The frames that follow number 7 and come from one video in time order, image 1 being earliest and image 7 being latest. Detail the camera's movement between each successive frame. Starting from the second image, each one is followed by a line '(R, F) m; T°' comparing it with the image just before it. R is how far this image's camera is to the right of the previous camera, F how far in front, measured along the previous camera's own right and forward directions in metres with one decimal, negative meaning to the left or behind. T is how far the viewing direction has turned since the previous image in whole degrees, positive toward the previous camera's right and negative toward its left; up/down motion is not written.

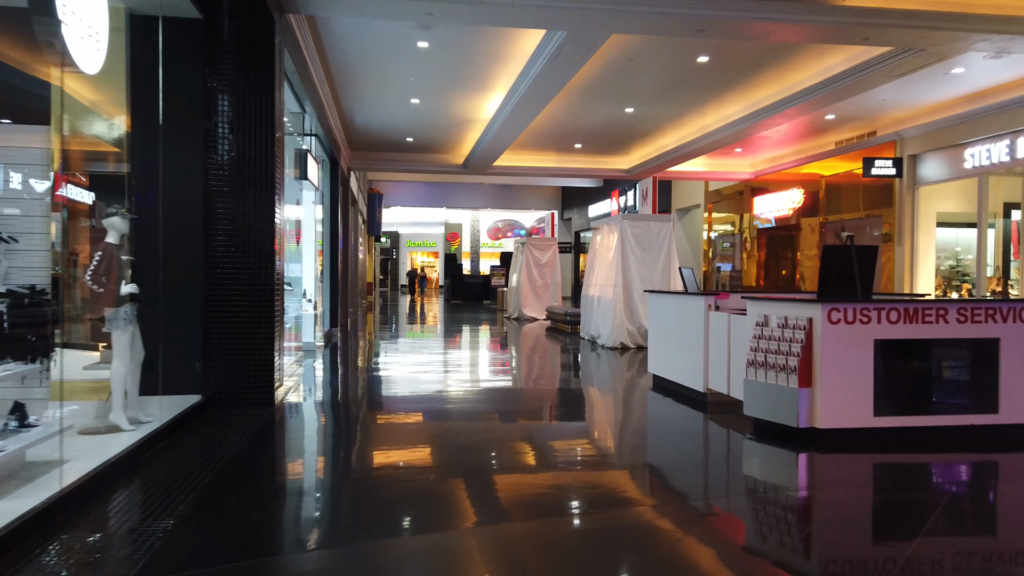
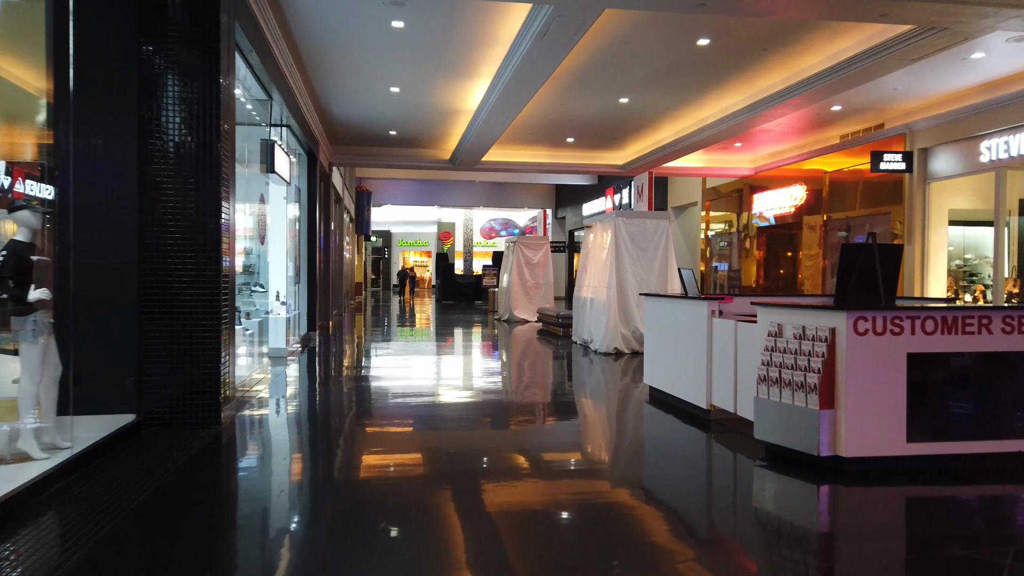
(+0.1, +0.5) m; 0°
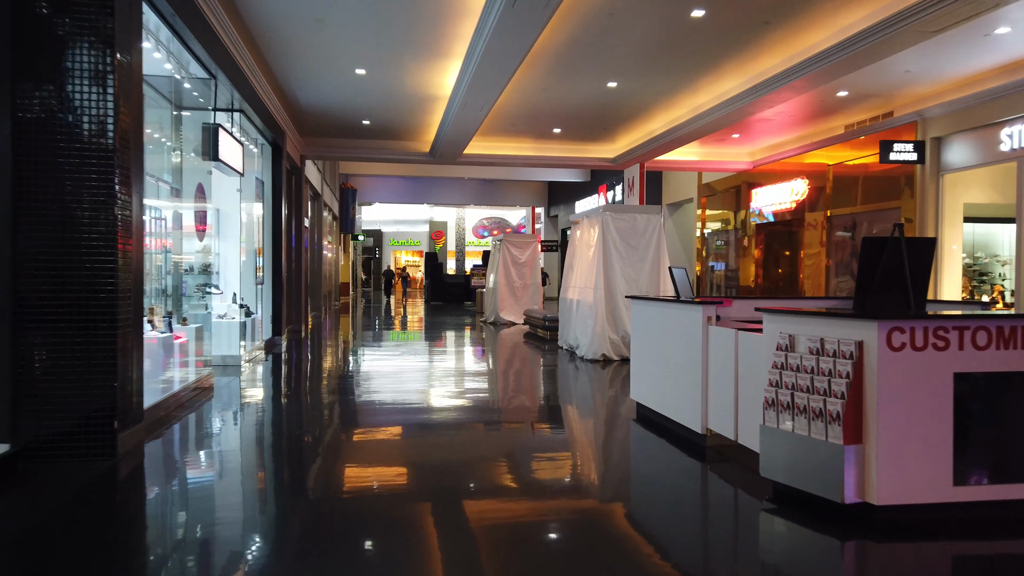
(+0.2, +0.6) m; 0°
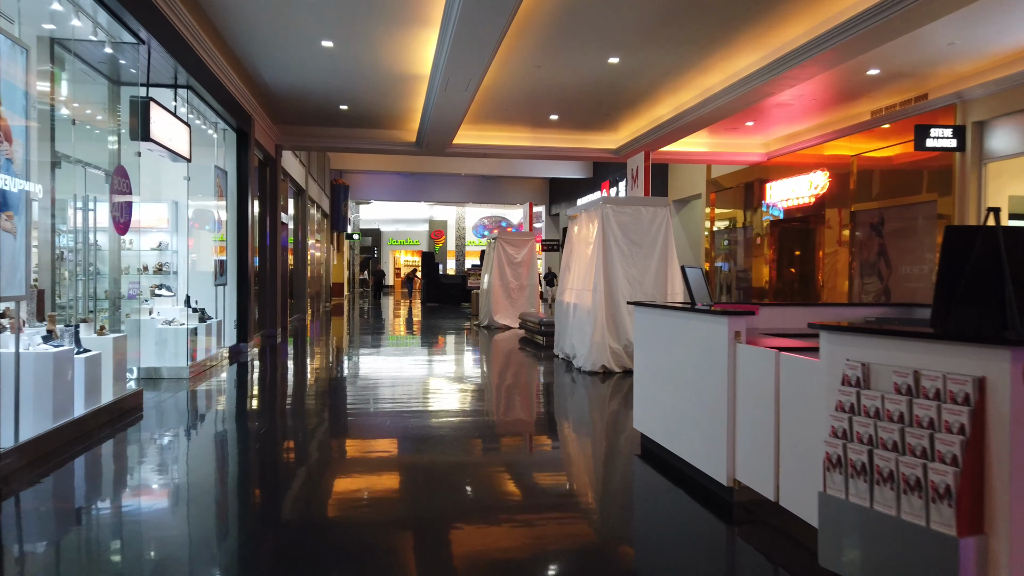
(+0.1, +0.8) m; 0°
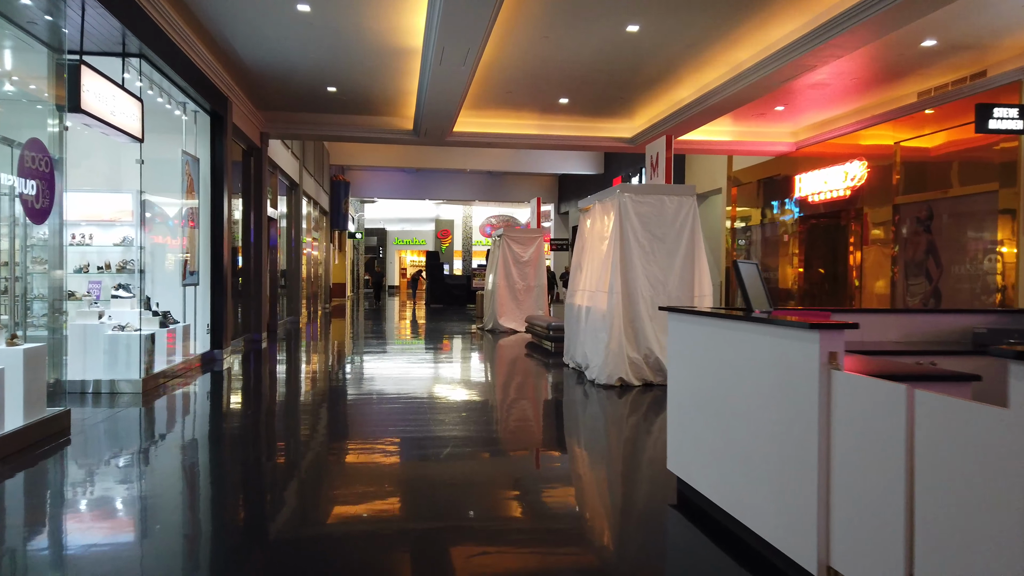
(0.0, +0.8) m; -1°
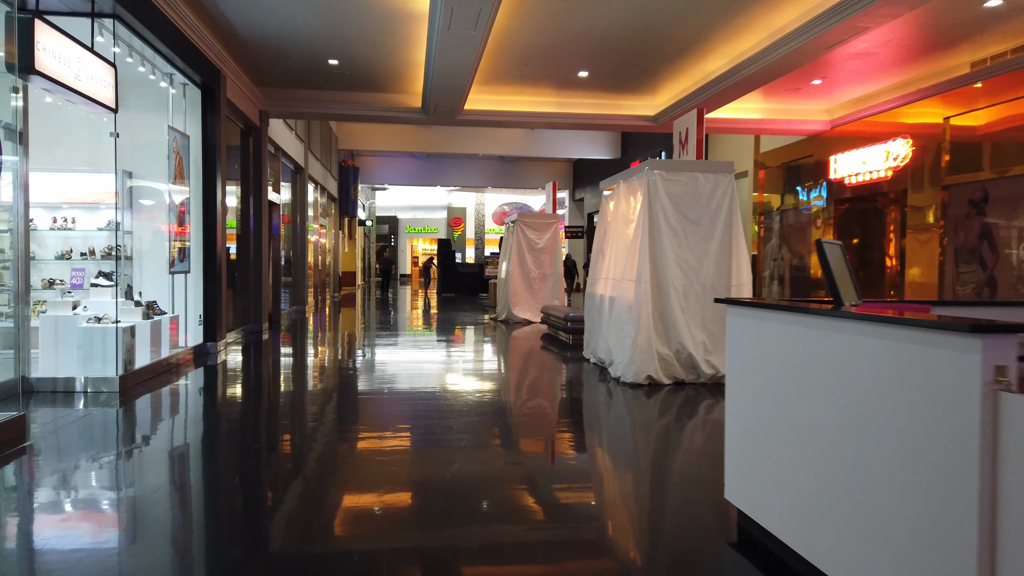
(0.0, +0.5) m; -1°
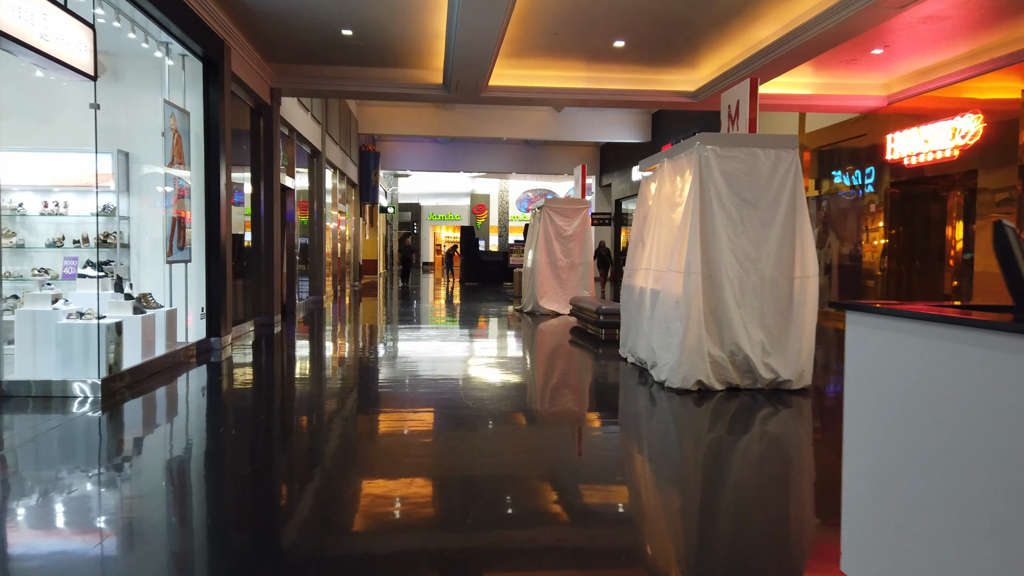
(0.0, +0.6) m; -2°
